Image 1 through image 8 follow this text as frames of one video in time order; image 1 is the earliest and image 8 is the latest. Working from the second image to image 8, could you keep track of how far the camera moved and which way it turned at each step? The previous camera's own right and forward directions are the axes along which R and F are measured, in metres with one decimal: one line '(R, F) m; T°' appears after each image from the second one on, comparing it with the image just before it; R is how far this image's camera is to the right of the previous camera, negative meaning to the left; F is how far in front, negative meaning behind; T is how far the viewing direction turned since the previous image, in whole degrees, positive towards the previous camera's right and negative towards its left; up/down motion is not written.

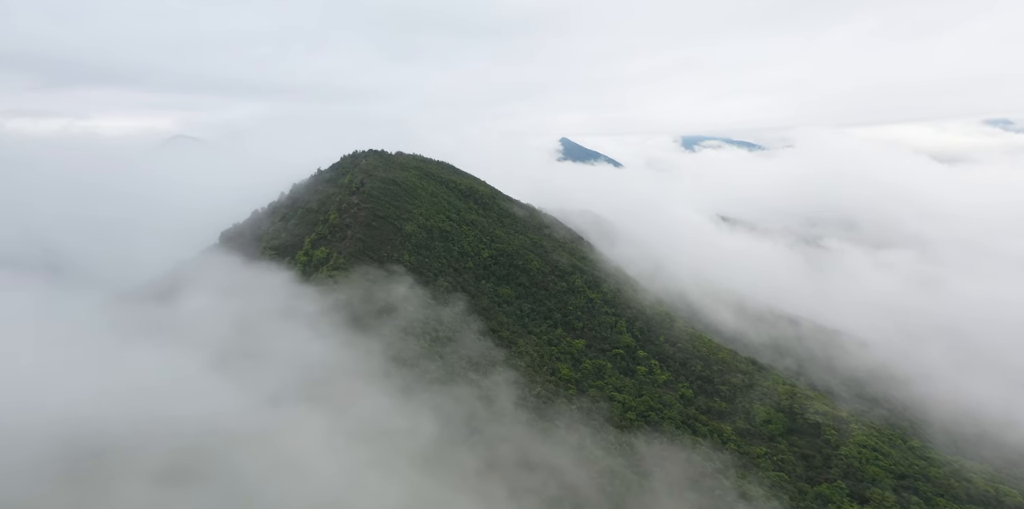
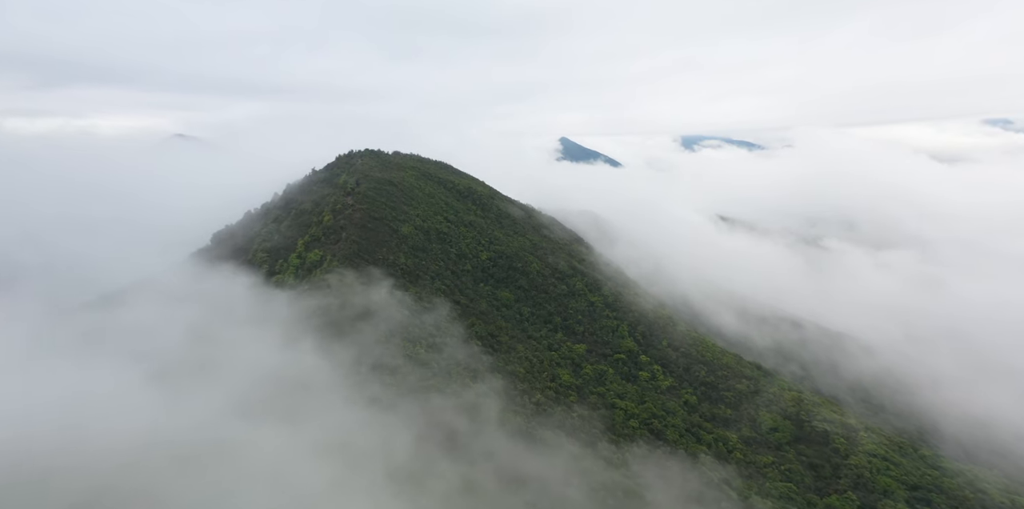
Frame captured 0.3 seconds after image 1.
(+0.1, +1.7) m; 0°
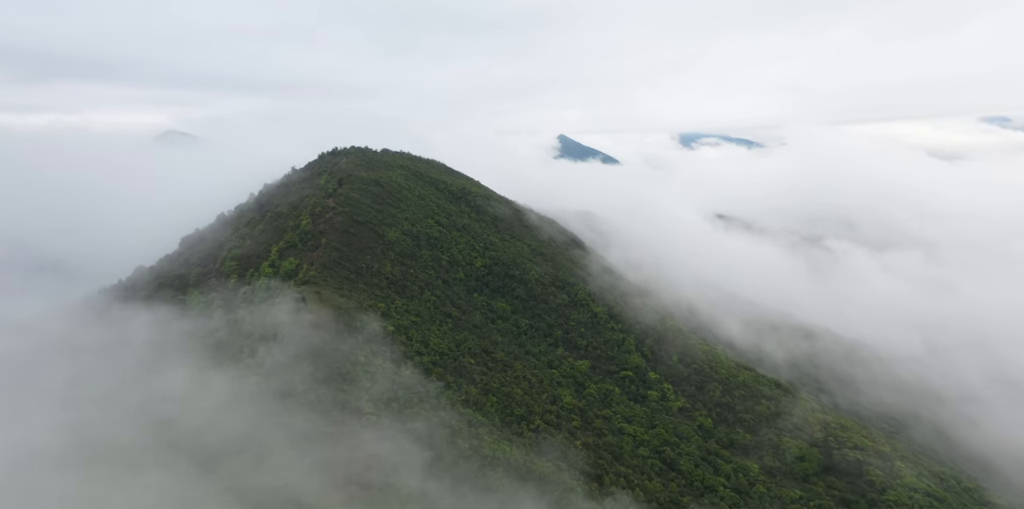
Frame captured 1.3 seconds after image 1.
(+0.1, +5.7) m; 0°
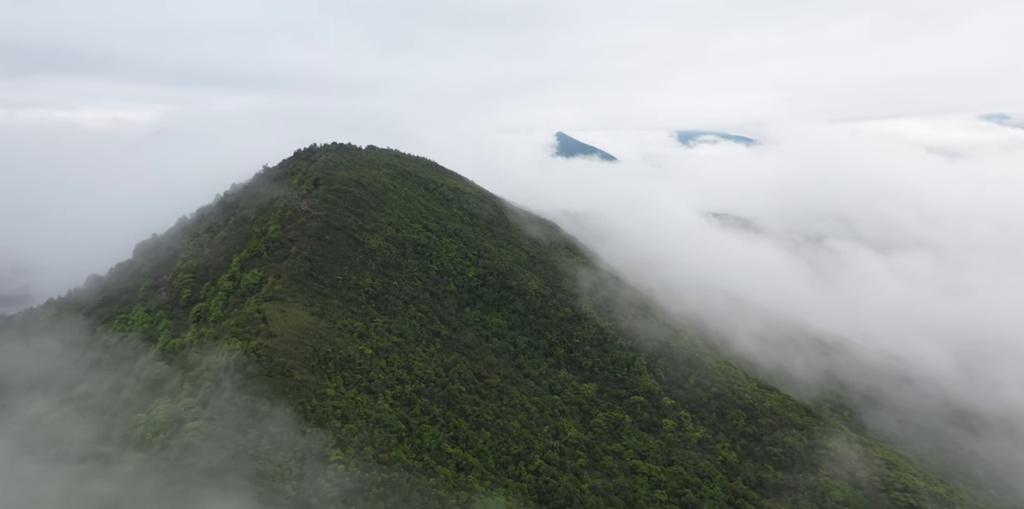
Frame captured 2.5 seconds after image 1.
(+0.1, +6.8) m; 0°
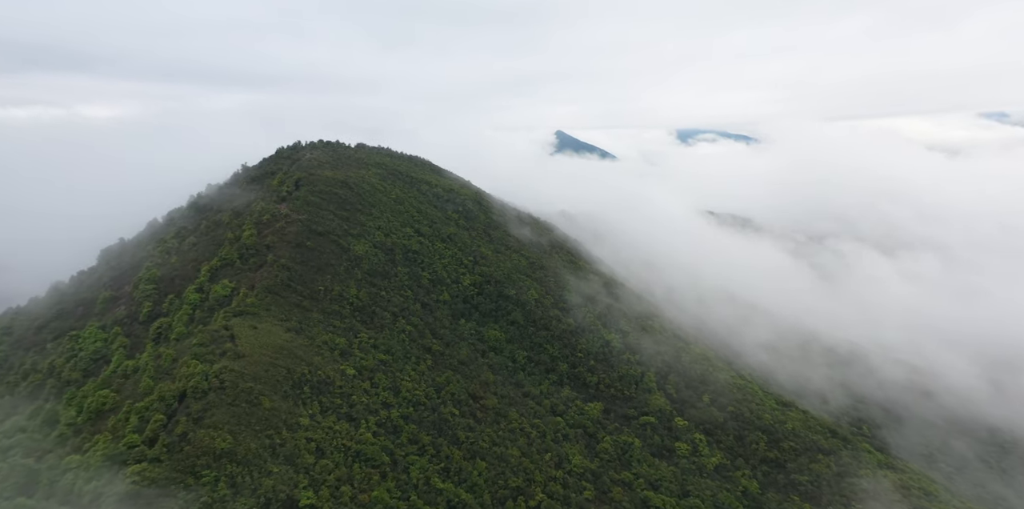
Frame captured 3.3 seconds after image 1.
(+0.1, +4.4) m; 0°
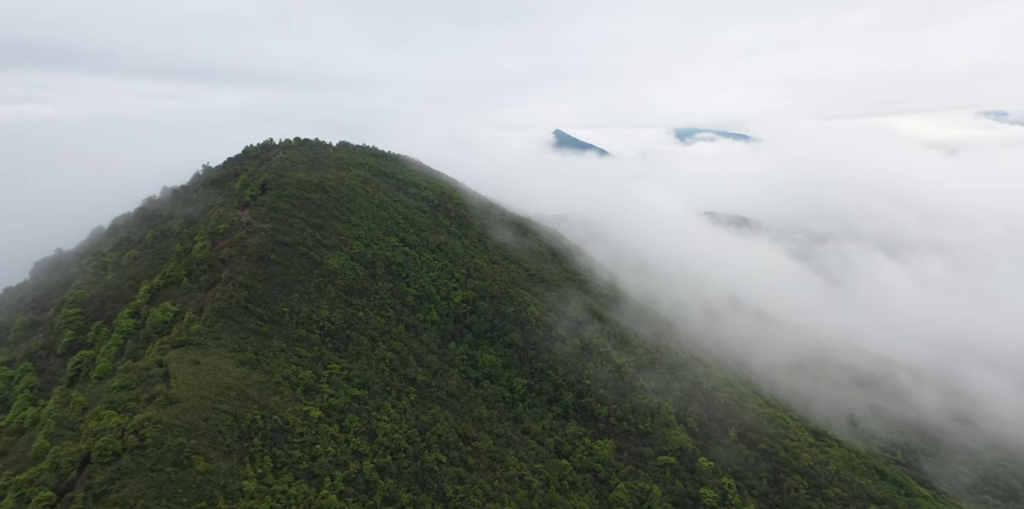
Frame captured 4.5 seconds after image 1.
(+0.1, +6.6) m; 0°
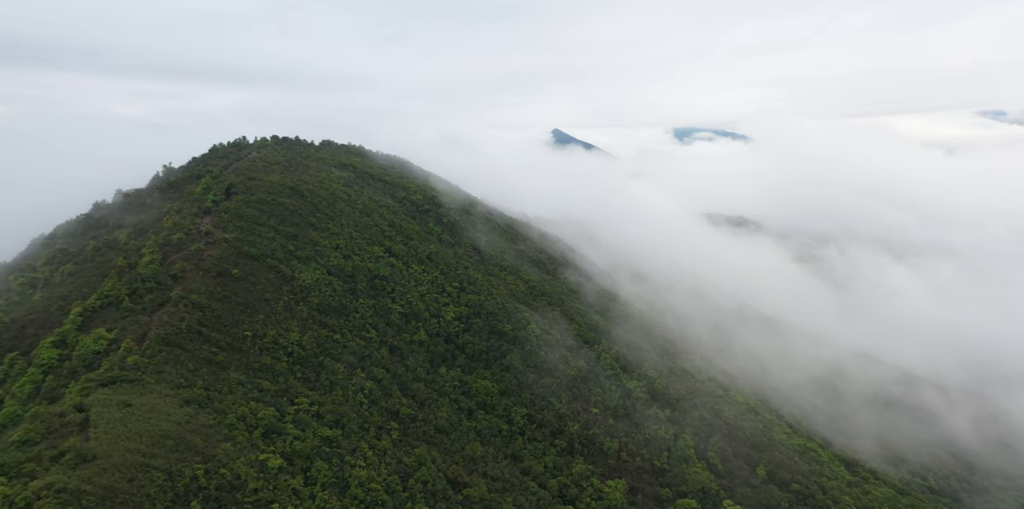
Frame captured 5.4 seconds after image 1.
(+0.1, +5.3) m; 0°
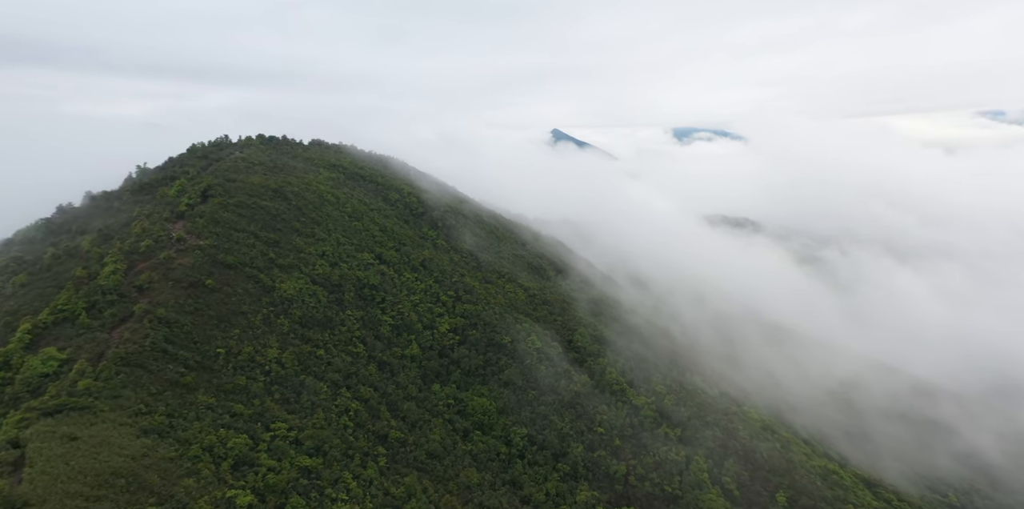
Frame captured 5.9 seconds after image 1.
(0.0, +3.0) m; 0°
